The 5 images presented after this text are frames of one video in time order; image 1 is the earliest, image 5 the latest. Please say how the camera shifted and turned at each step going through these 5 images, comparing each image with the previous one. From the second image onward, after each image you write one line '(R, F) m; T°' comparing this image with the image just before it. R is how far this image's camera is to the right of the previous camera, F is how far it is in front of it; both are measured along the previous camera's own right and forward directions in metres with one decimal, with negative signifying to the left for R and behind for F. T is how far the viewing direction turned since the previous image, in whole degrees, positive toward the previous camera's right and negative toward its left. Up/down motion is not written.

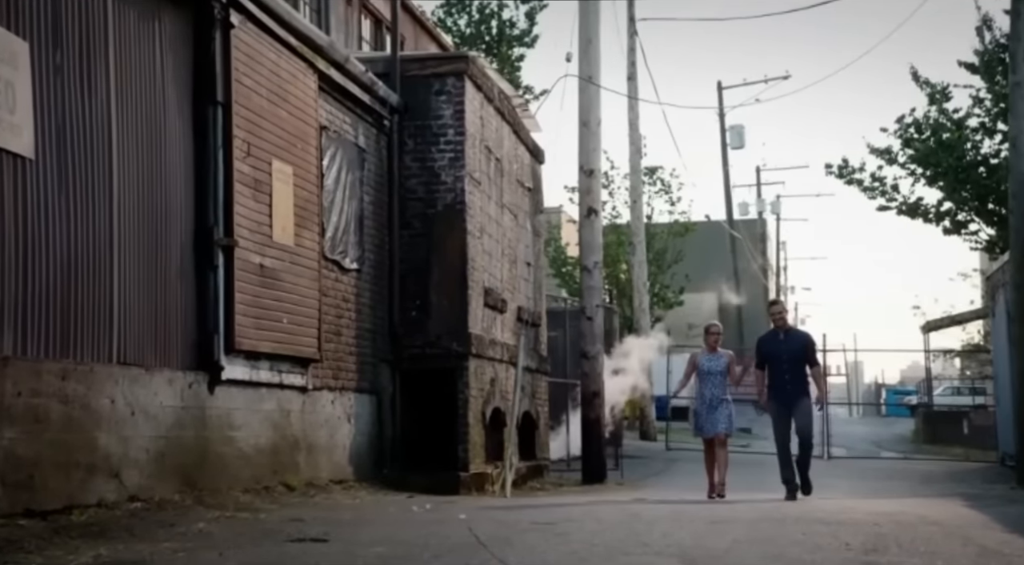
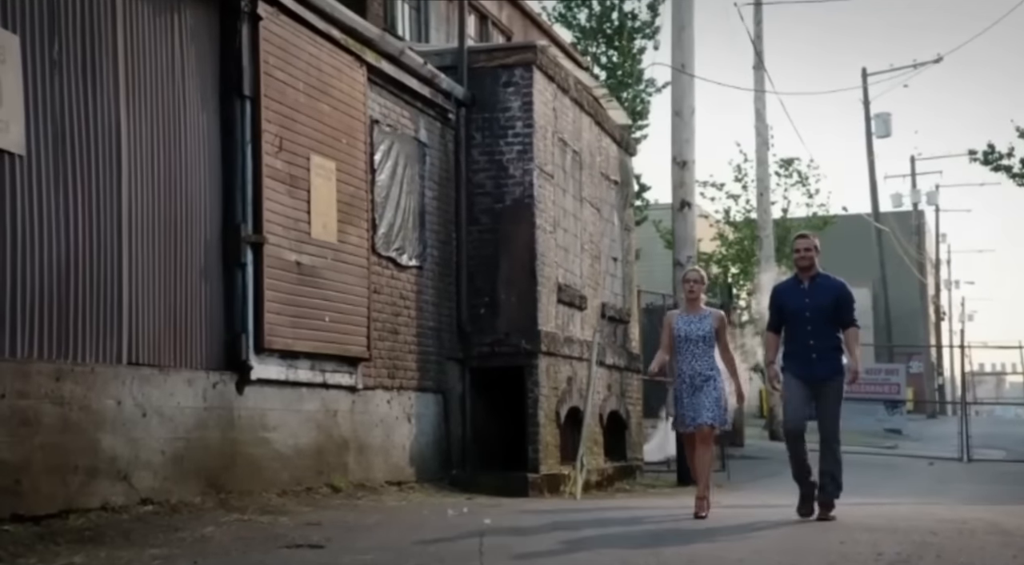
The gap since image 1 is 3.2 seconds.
(+1.3, +0.6) m; -7°
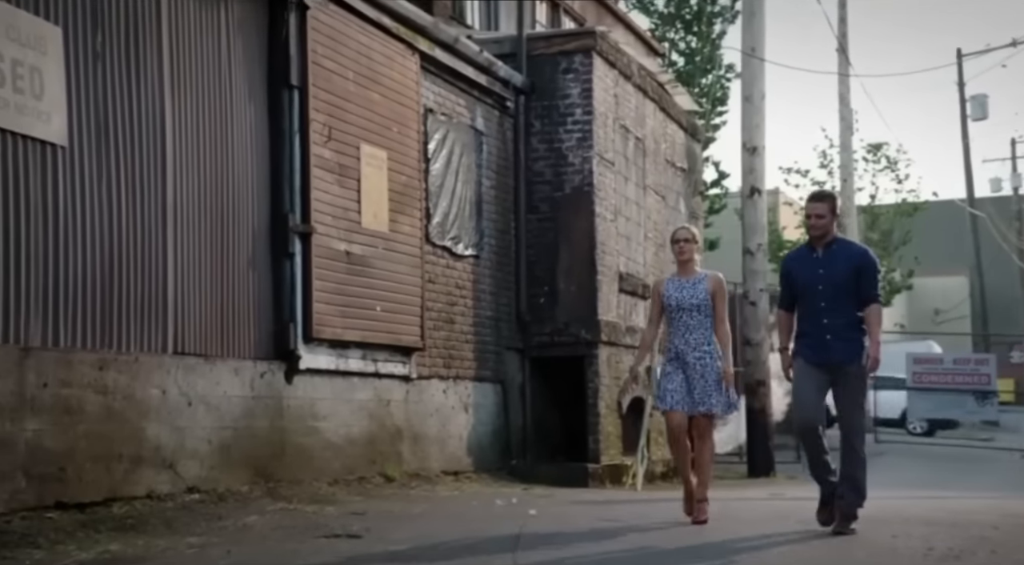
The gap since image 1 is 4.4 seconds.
(+0.4, +0.1) m; -4°
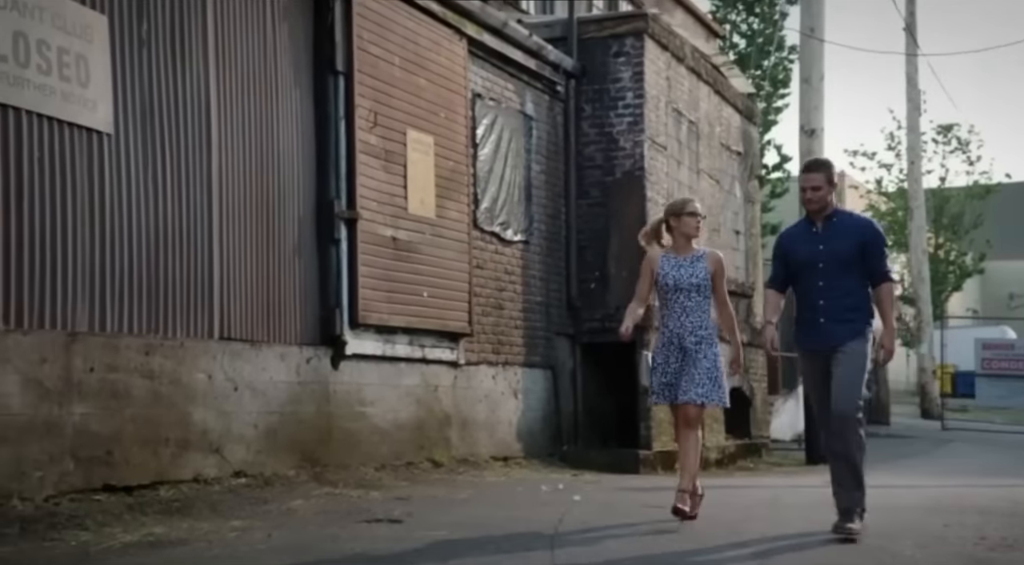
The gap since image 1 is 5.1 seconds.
(+0.2, +0.1) m; -2°
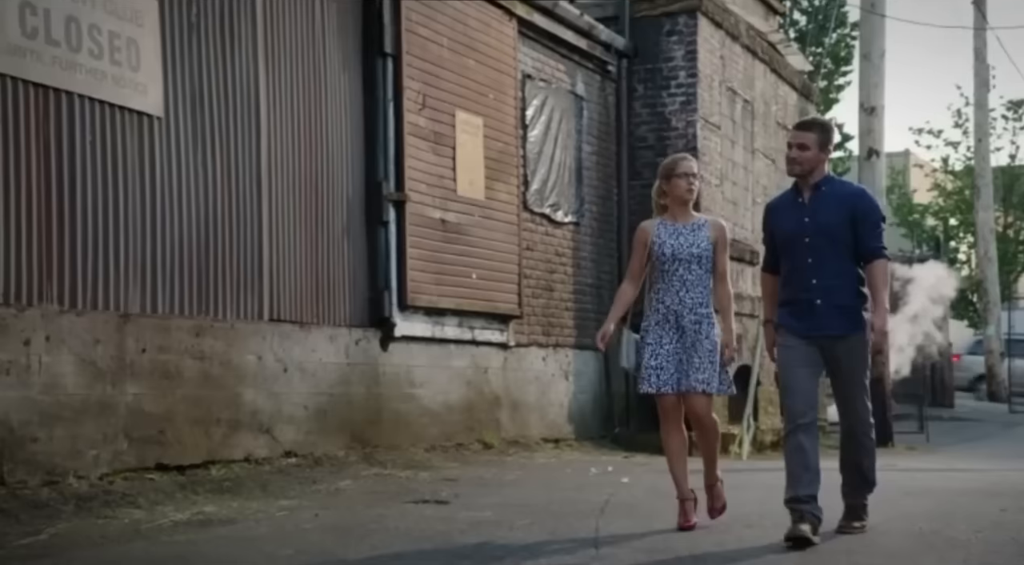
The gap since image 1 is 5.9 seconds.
(+0.2, 0.0) m; -2°
